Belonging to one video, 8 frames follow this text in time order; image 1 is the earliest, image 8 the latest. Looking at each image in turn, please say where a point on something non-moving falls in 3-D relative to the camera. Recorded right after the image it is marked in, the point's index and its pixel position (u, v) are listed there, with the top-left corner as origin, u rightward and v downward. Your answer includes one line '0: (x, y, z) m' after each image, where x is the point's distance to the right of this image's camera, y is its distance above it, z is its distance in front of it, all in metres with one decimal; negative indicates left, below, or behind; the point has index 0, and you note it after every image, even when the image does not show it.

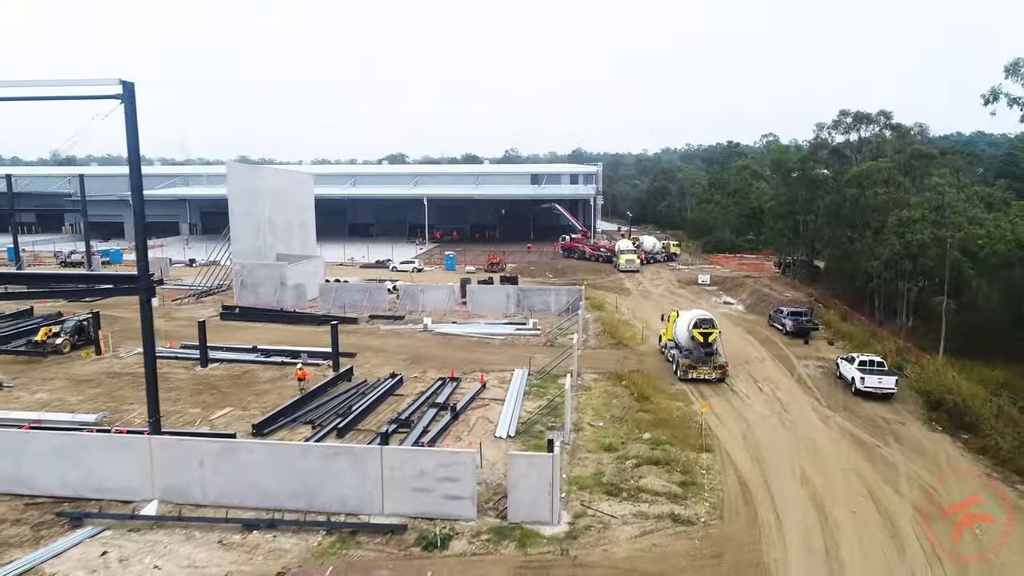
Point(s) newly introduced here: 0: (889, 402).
0: (+9.4, -2.9, +18.1) m
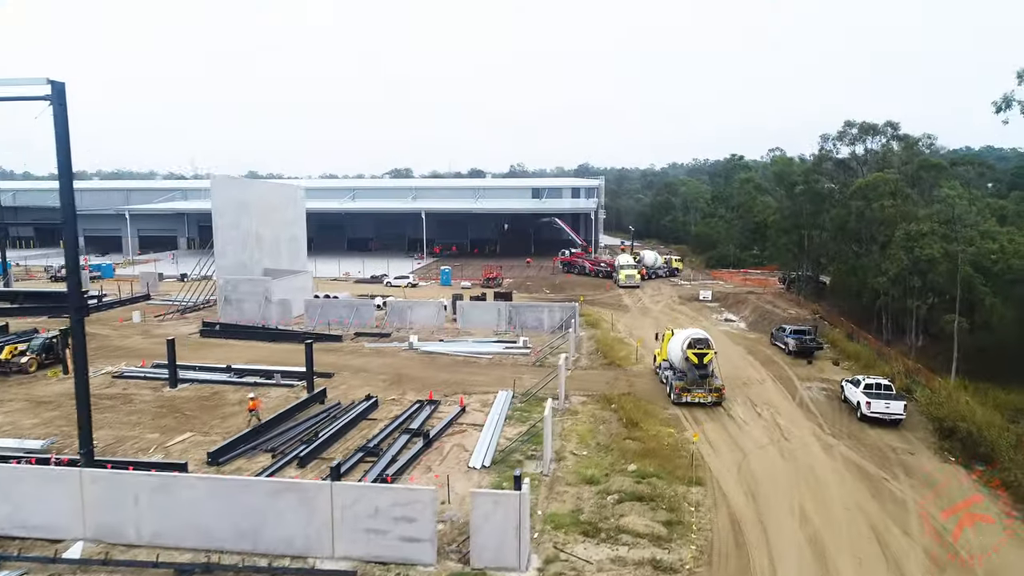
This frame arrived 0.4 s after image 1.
0: (+9.0, -3.3, +16.8) m
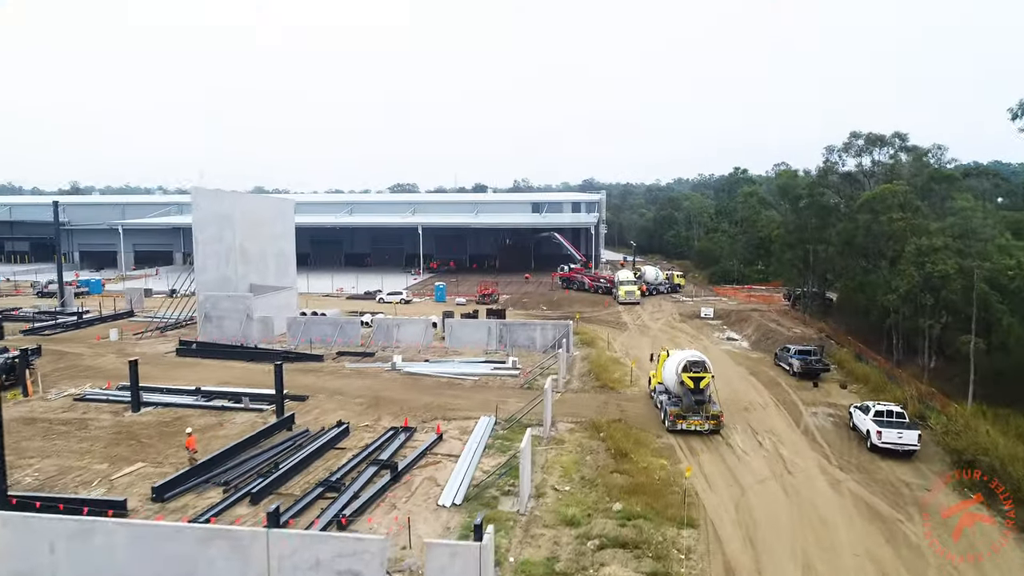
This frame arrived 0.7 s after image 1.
0: (+8.5, -3.7, +15.4) m
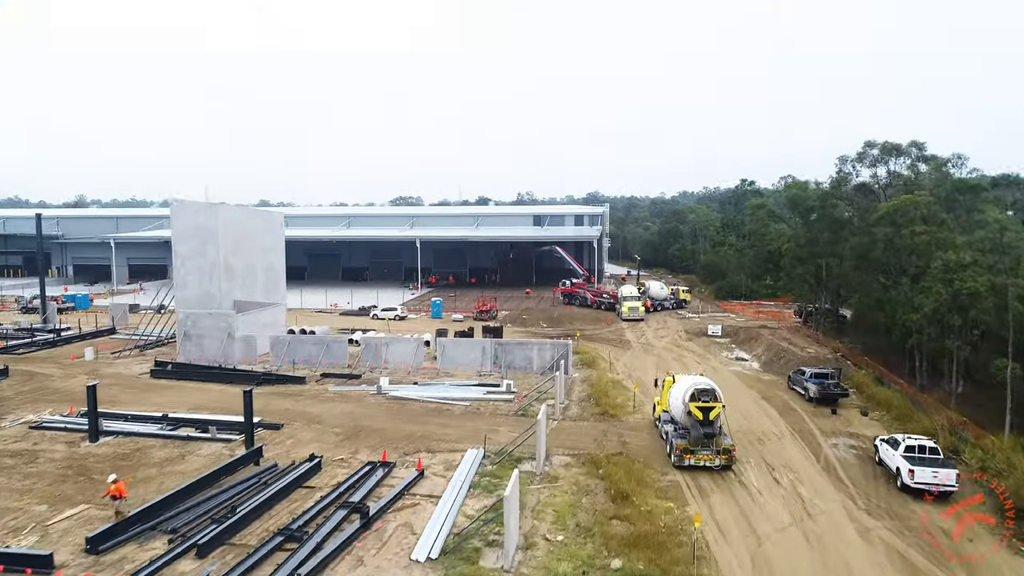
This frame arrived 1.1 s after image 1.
0: (+8.3, -4.1, +13.8) m
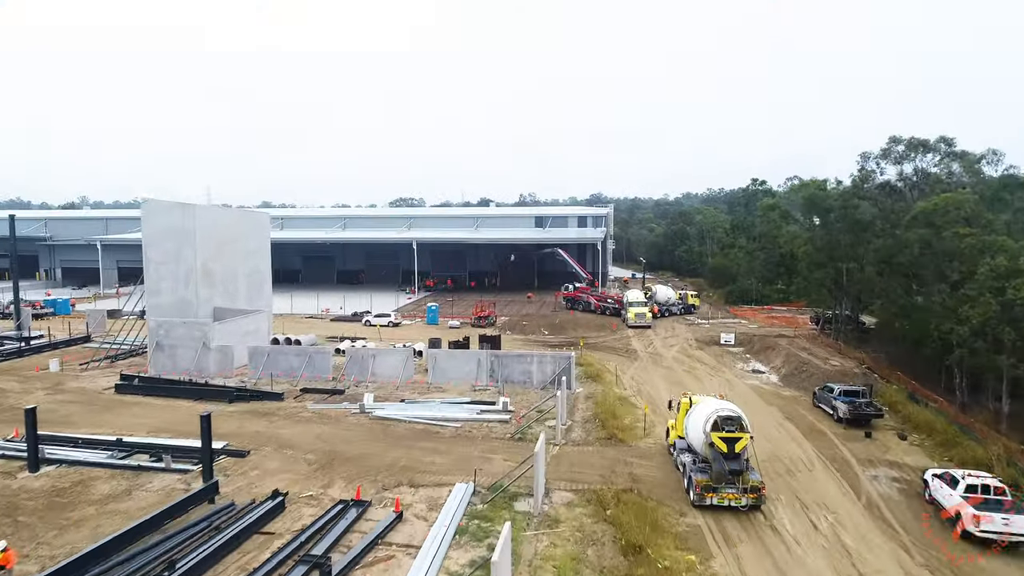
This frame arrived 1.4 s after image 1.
0: (+8.2, -4.3, +11.7) m
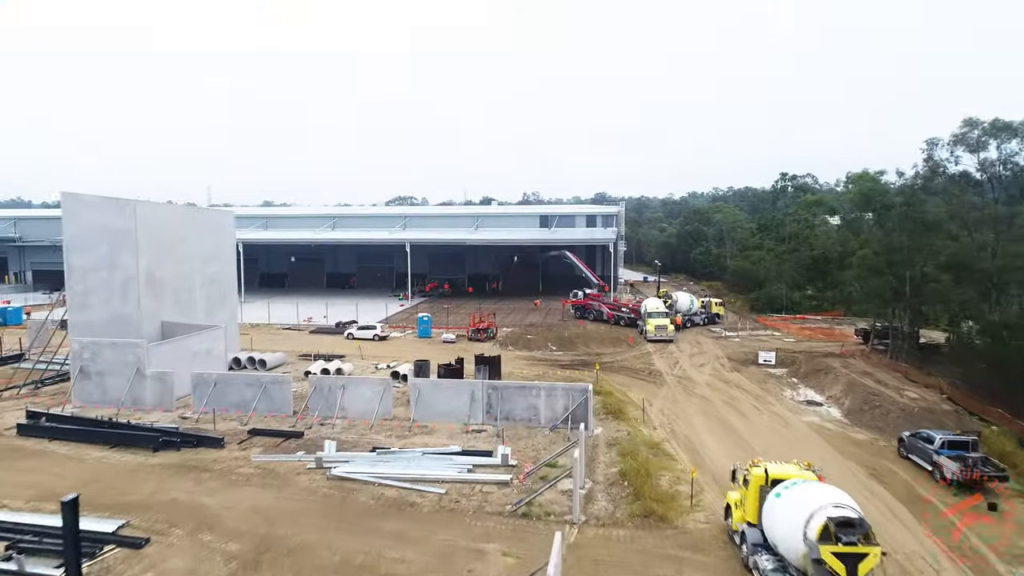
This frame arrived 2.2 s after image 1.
0: (+8.2, -4.7, +7.0) m
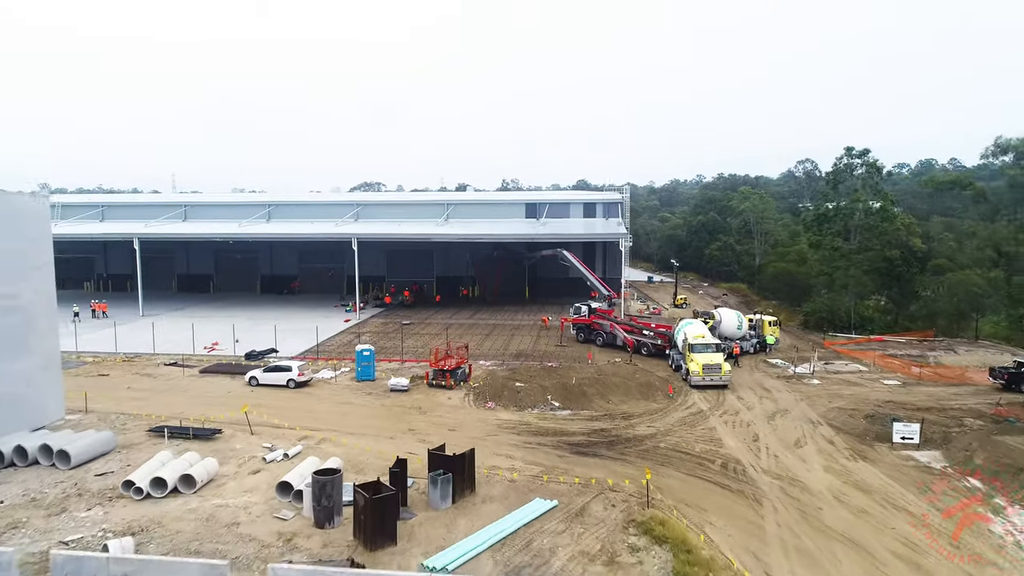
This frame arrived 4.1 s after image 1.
0: (+8.4, -5.8, -3.2) m
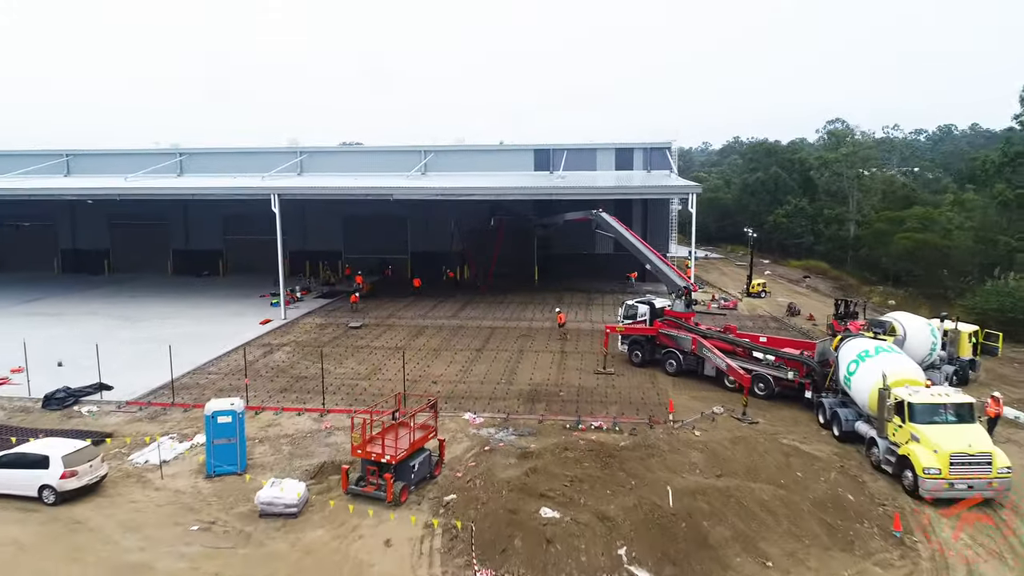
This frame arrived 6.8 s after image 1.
0: (+8.7, -6.7, -15.1) m
